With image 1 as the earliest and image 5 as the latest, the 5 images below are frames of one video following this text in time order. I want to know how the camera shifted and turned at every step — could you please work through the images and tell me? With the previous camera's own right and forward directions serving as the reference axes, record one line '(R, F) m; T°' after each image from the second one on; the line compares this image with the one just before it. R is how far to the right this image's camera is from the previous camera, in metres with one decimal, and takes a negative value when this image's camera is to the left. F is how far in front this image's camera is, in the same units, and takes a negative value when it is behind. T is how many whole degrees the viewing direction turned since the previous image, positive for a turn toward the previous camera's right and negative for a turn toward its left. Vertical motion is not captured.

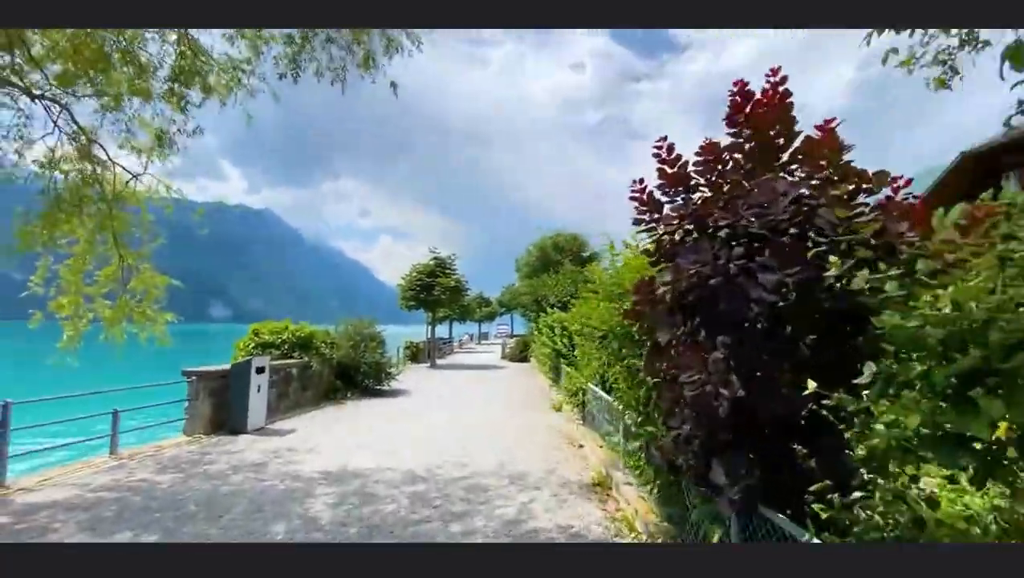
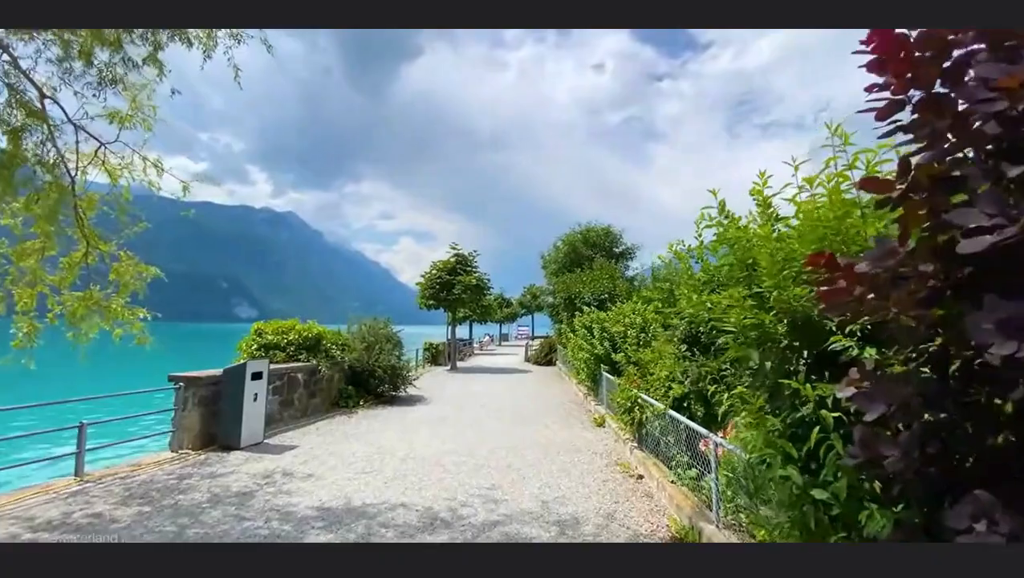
(-0.2, +1.3) m; -2°
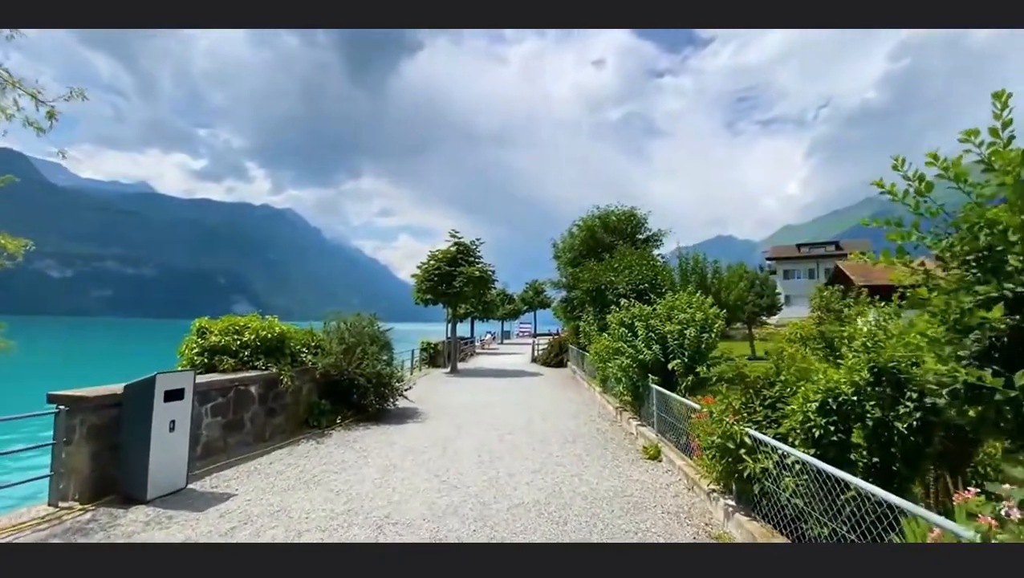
(-0.3, +2.2) m; 0°
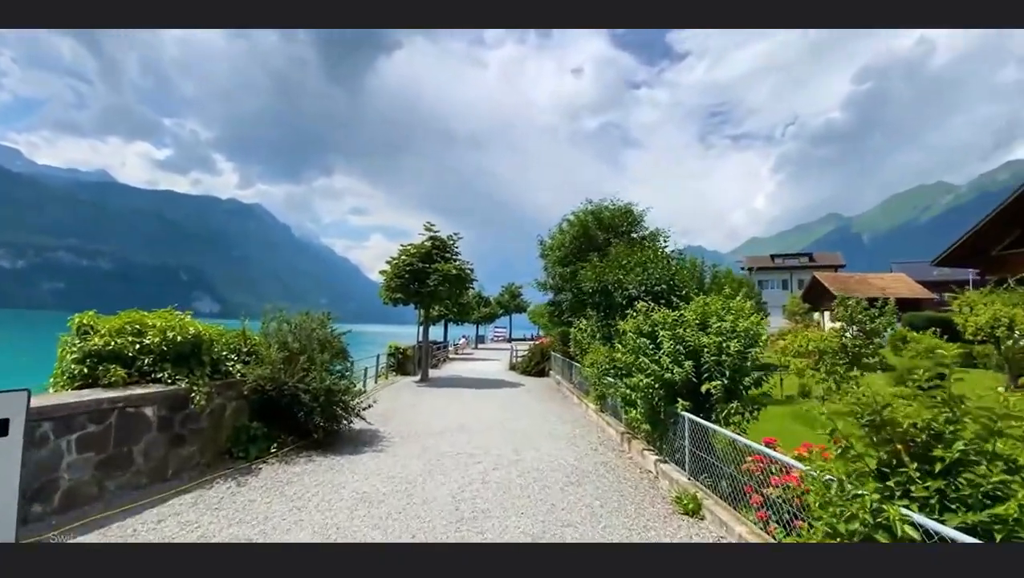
(-0.2, +1.7) m; +3°
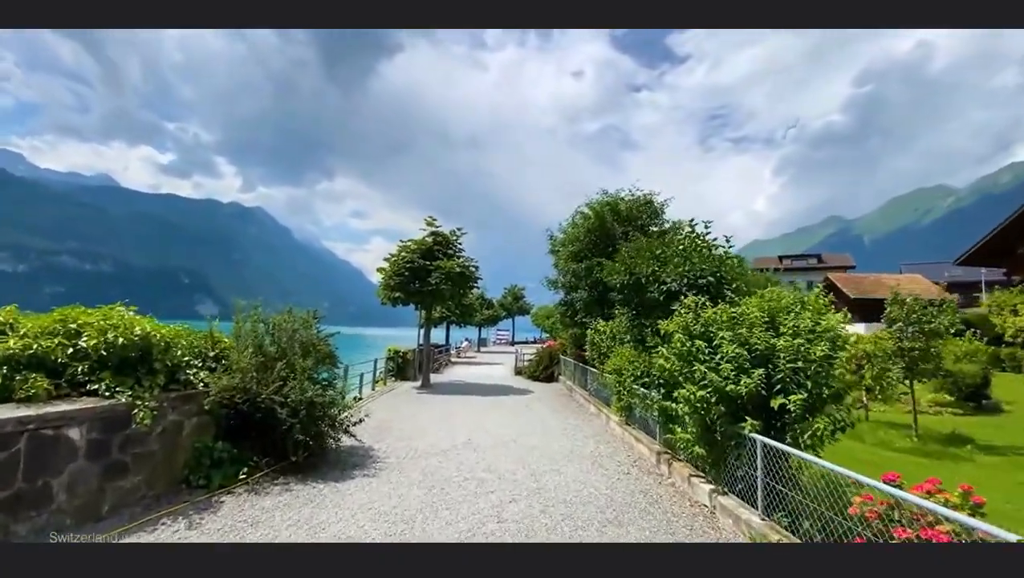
(-0.2, +1.1) m; 0°
